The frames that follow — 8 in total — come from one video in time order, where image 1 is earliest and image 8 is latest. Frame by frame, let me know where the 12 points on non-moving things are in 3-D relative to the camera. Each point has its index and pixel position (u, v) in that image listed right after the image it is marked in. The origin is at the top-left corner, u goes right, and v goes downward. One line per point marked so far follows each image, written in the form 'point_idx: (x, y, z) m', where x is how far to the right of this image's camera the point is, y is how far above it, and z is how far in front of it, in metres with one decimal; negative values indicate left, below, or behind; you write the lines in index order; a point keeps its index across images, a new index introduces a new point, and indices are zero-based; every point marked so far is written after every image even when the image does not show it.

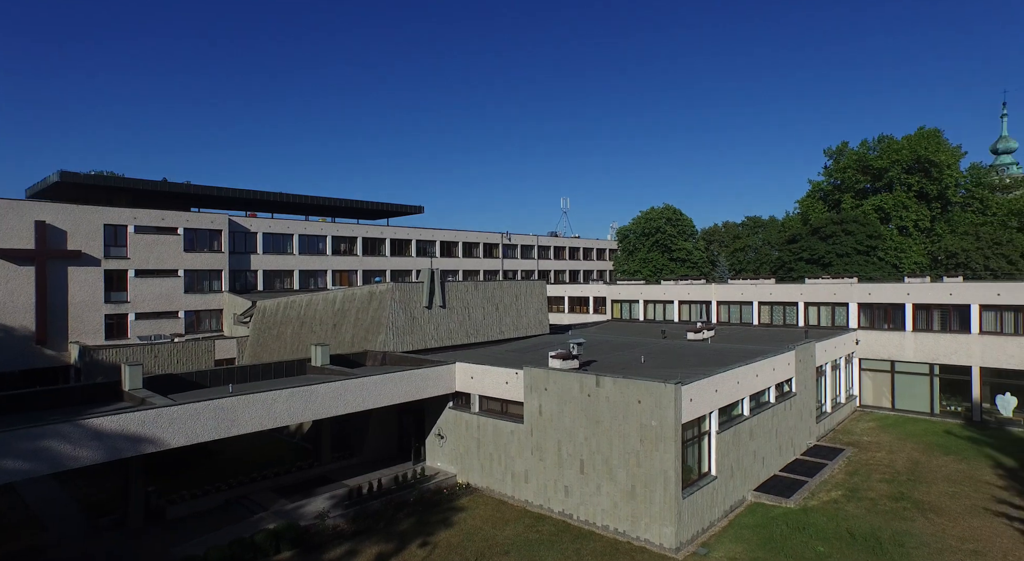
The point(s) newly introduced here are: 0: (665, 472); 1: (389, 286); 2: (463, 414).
0: (+3.5, -4.5, +15.6) m
1: (-3.6, -0.3, +19.5) m
2: (-1.4, -4.0, +19.3) m
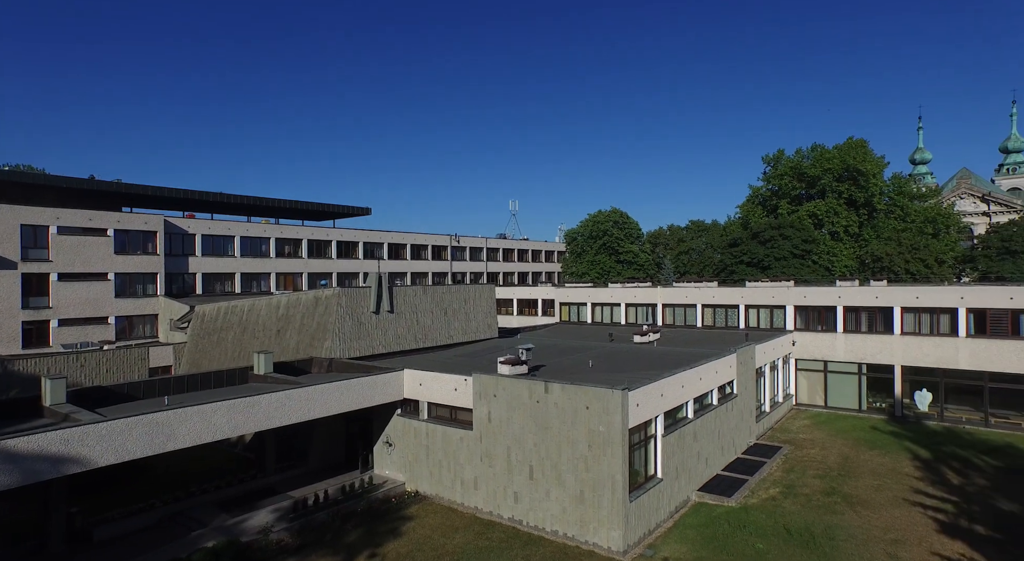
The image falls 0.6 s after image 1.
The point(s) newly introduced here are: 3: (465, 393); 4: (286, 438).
0: (+2.3, -4.6, +15.8) m
1: (-5.1, -0.4, +19.1) m
2: (-2.9, -4.1, +19.0) m
3: (-1.3, -3.1, +18.0) m
4: (-6.8, -4.8, +20.0) m
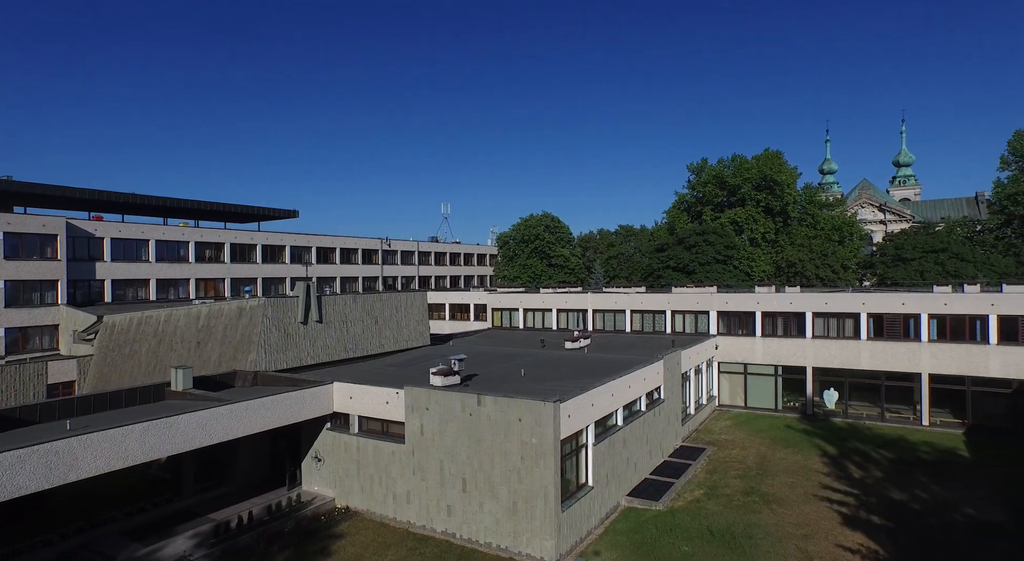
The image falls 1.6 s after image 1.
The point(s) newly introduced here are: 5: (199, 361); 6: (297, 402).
0: (+0.8, -4.9, +15.8) m
1: (-6.9, -0.6, +18.2) m
2: (-4.8, -4.4, +18.4) m
3: (-3.1, -3.4, +17.6) m
4: (-8.8, -5.0, +18.9) m
5: (-8.6, -2.2, +18.2) m
6: (-5.5, -3.1, +16.8) m
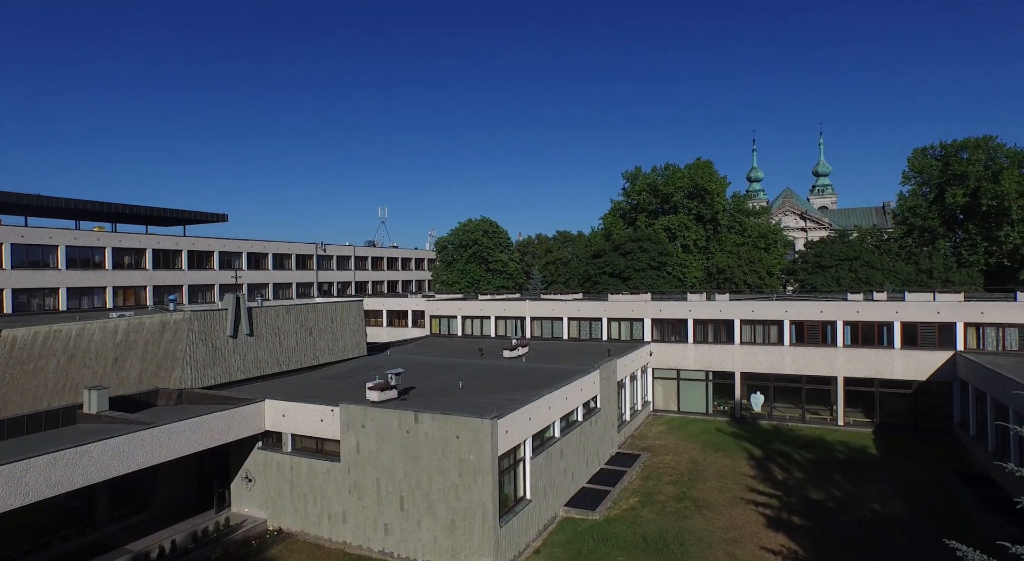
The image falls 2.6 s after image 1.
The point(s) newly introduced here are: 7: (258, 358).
0: (-0.7, -5.3, +15.6) m
1: (-8.5, -0.9, +17.2) m
2: (-6.4, -4.7, +17.7) m
3: (-4.6, -3.7, +17.0) m
4: (-10.5, -5.3, +17.8) m
5: (-10.2, -2.5, +17.1) m
6: (-7.0, -3.4, +16.0) m
7: (-7.4, -2.3, +19.3) m
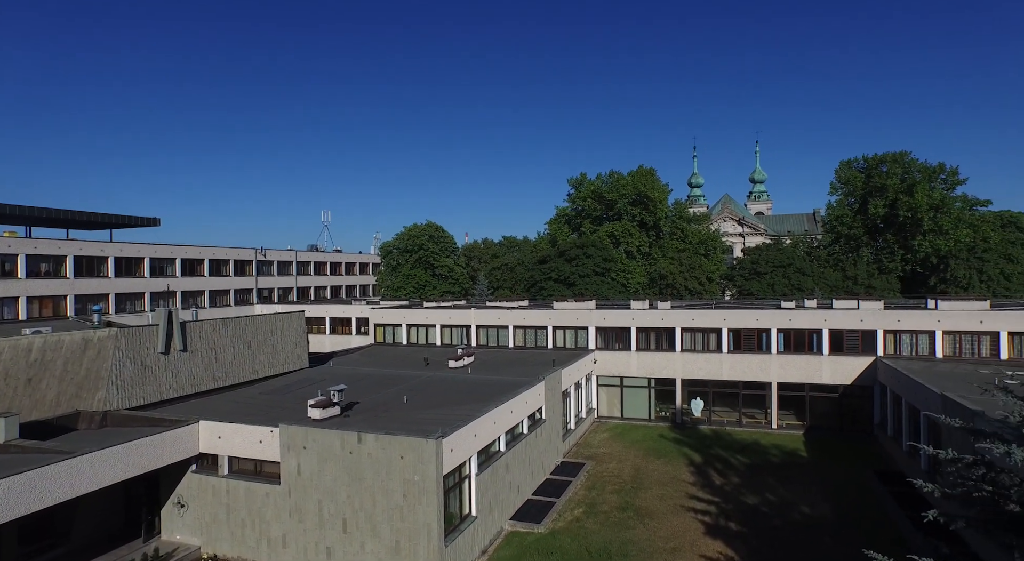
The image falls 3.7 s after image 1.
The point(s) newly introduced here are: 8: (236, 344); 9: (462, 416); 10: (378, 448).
0: (-1.9, -5.7, +15.2) m
1: (-9.8, -1.2, +16.2) m
2: (-7.8, -5.0, +16.8) m
3: (-6.0, -4.0, +16.3) m
4: (-11.8, -5.5, +16.6) m
5: (-11.5, -2.7, +15.9) m
6: (-8.2, -3.8, +15.1) m
7: (-8.9, -2.6, +18.4) m
8: (-8.3, -1.9, +19.8) m
9: (-1.5, -4.0, +19.8) m
10: (-3.1, -4.0, +15.6) m
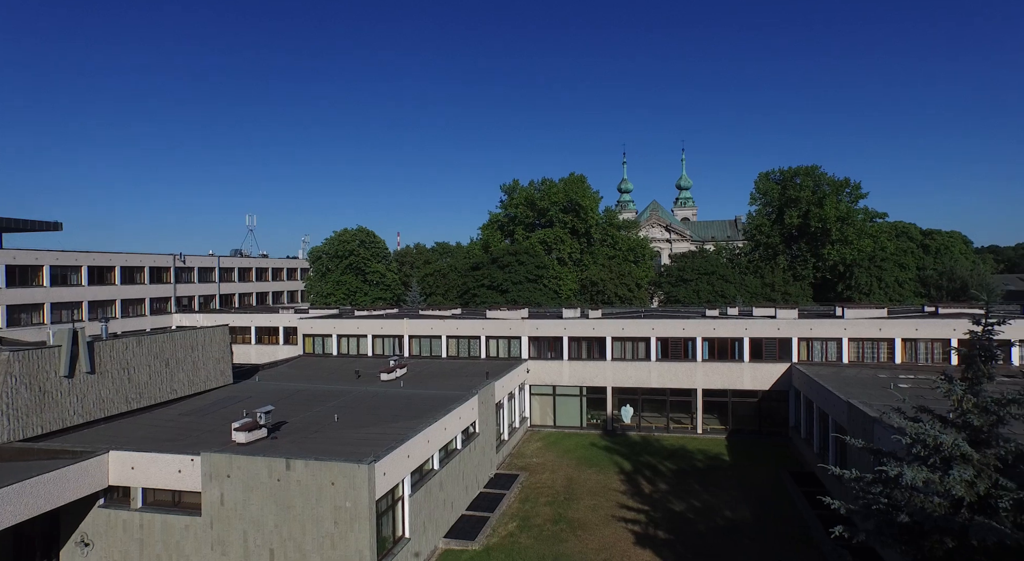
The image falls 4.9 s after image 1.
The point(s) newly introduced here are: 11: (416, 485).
0: (-3.3, -6.2, +14.6) m
1: (-11.2, -1.5, +14.7) m
2: (-9.3, -5.3, +15.6) m
3: (-7.4, -4.4, +15.3) m
4: (-13.3, -5.8, +14.9) m
5: (-12.8, -3.1, +14.2) m
6: (-9.5, -4.1, +13.8) m
7: (-10.5, -2.9, +17.0) m
8: (-10.0, -2.2, +18.5) m
9: (-3.3, -4.5, +19.2) m
10: (-4.5, -4.4, +14.8) m
11: (-2.9, -6.2, +20.0) m
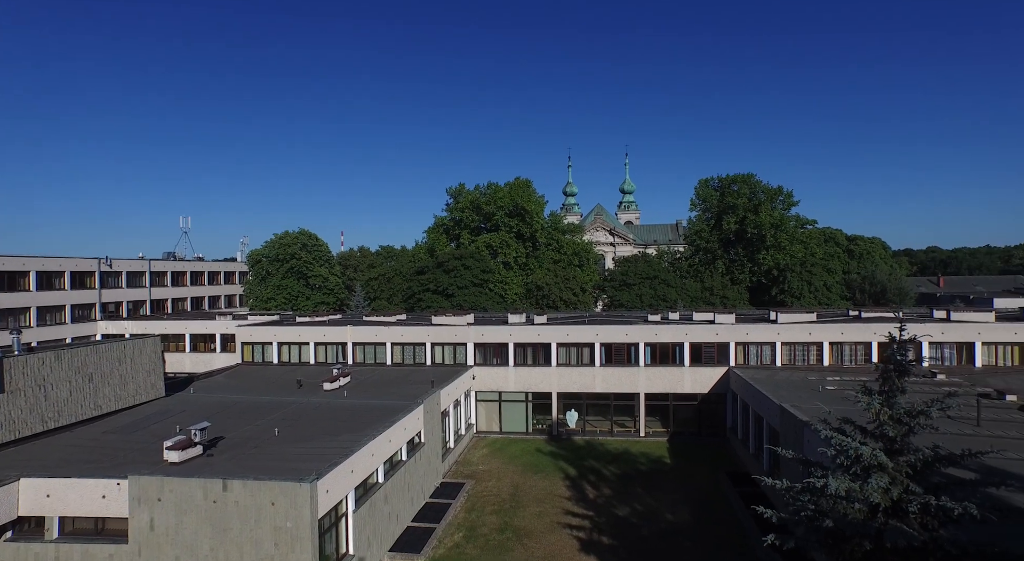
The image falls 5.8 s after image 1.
0: (-4.4, -6.4, +14.1) m
1: (-12.2, -1.7, +13.5) m
2: (-10.5, -5.6, +14.5) m
3: (-8.6, -4.7, +14.4) m
4: (-14.4, -6.0, +13.5) m
5: (-13.9, -3.2, +12.9) m
6: (-10.5, -4.3, +12.8) m
7: (-11.8, -3.1, +15.8) m
8: (-11.4, -2.4, +17.3) m
9: (-4.8, -4.8, +18.7) m
10: (-5.6, -4.7, +14.2) m
11: (-4.4, -6.4, +19.4) m
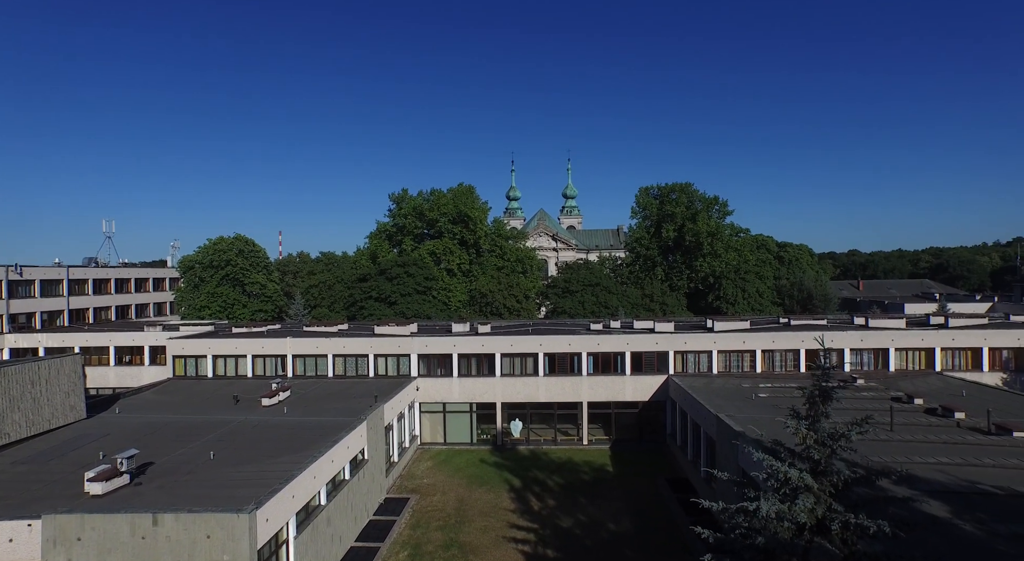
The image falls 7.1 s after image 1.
0: (-5.3, -6.8, +13.2) m
1: (-13.0, -2.0, +11.9) m
2: (-11.4, -5.9, +13.1) m
3: (-9.5, -5.0, +13.1) m
4: (-15.3, -6.3, +11.7) m
5: (-14.6, -3.5, +11.2) m
6: (-11.3, -4.7, +11.3) m
7: (-12.8, -3.4, +14.3) m
8: (-12.6, -2.7, +15.8) m
9: (-6.2, -5.2, +17.7) m
10: (-6.6, -5.0, +13.2) m
11: (-5.9, -6.8, +18.5) m
